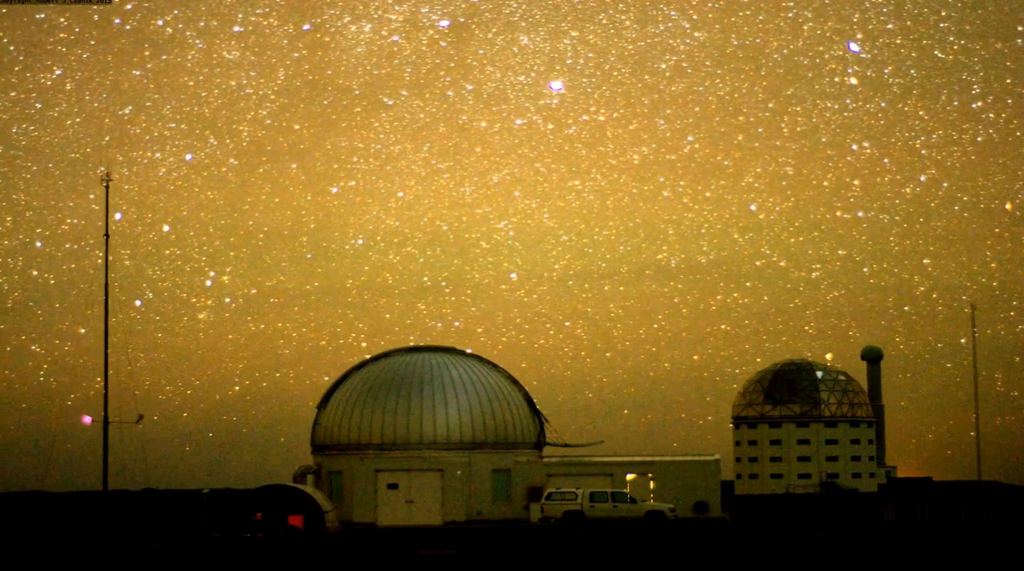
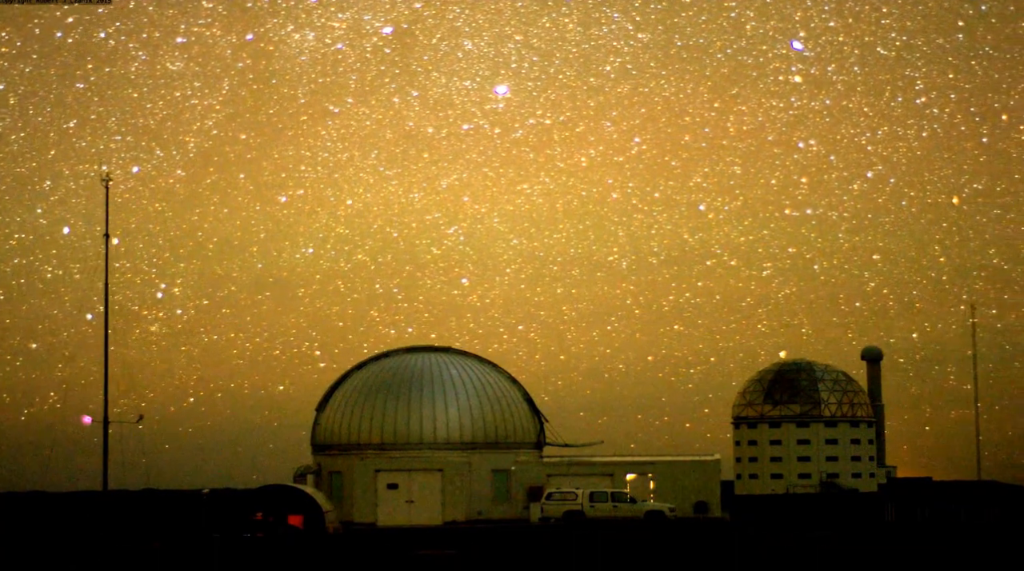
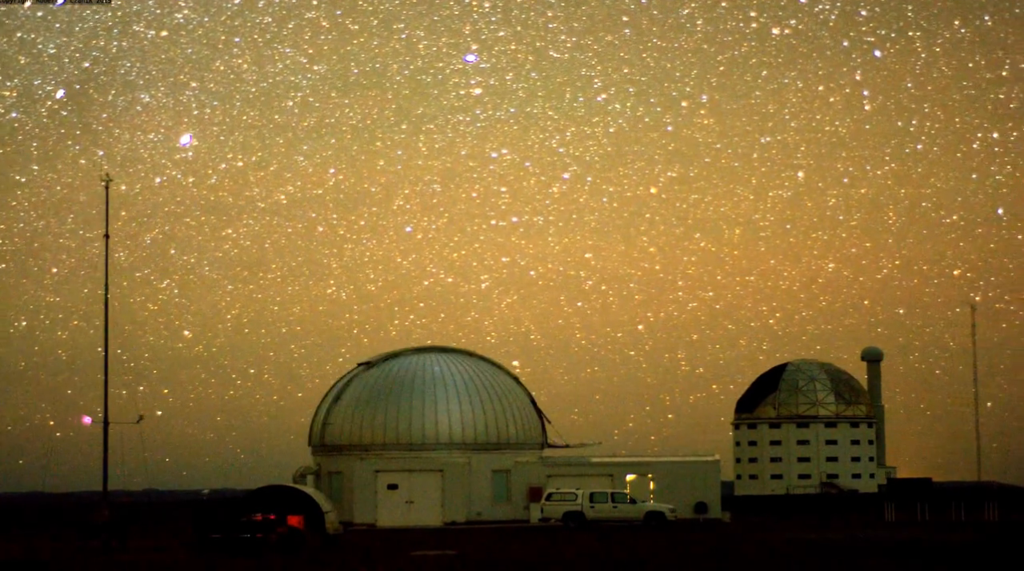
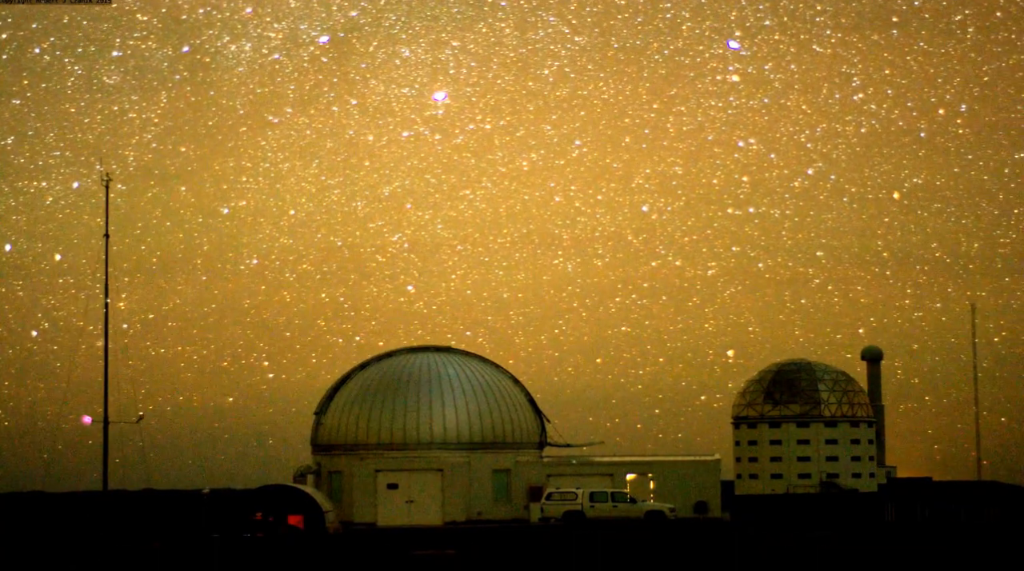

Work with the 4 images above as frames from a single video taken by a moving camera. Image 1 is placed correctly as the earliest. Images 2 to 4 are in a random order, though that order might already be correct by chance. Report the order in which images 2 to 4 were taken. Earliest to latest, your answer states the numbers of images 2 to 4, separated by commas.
2, 4, 3
